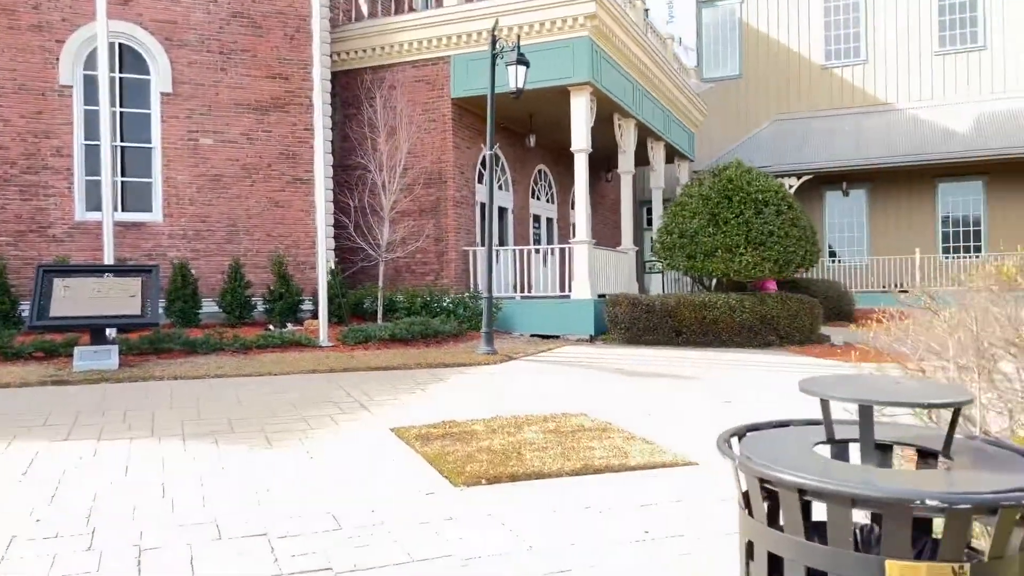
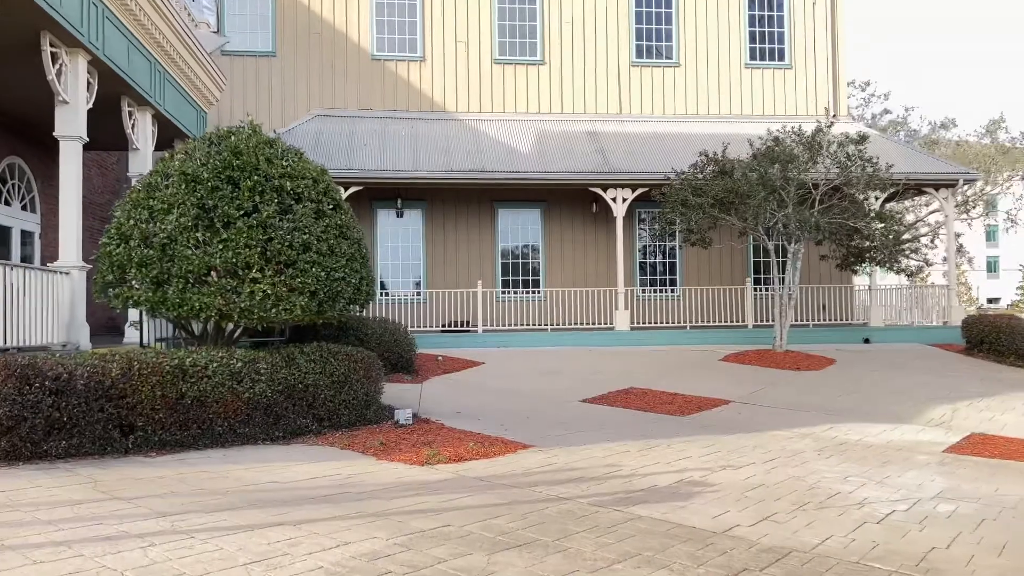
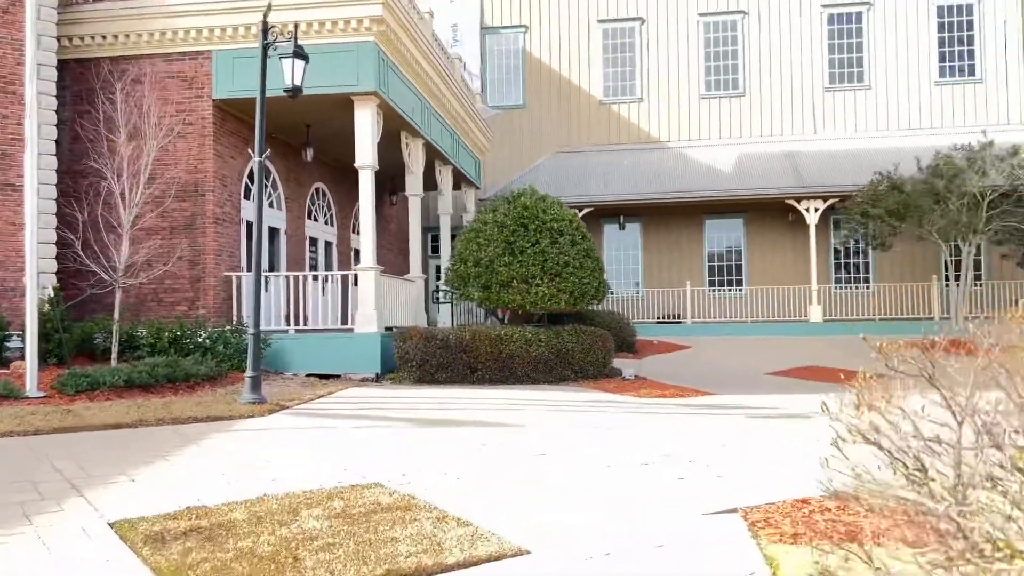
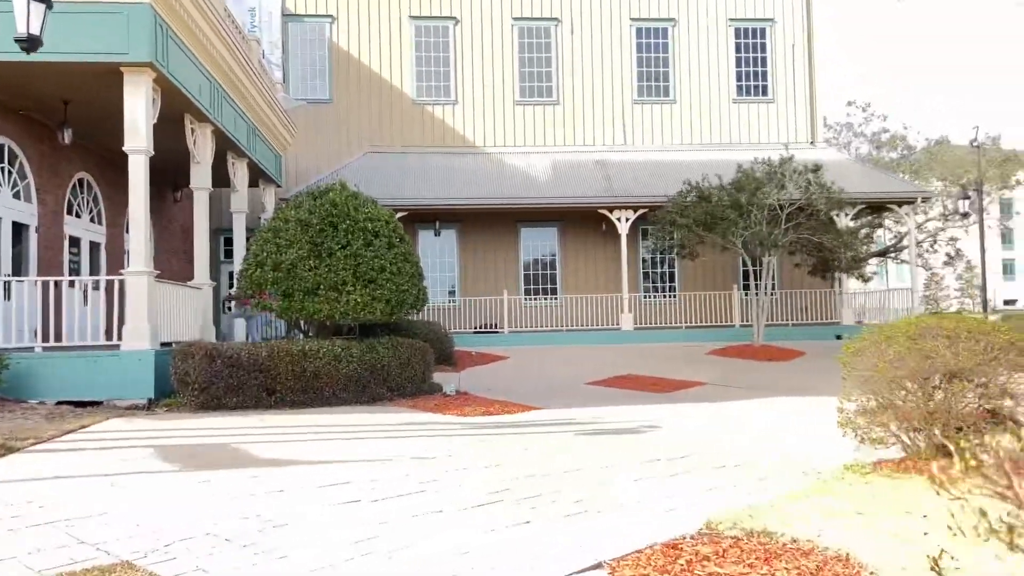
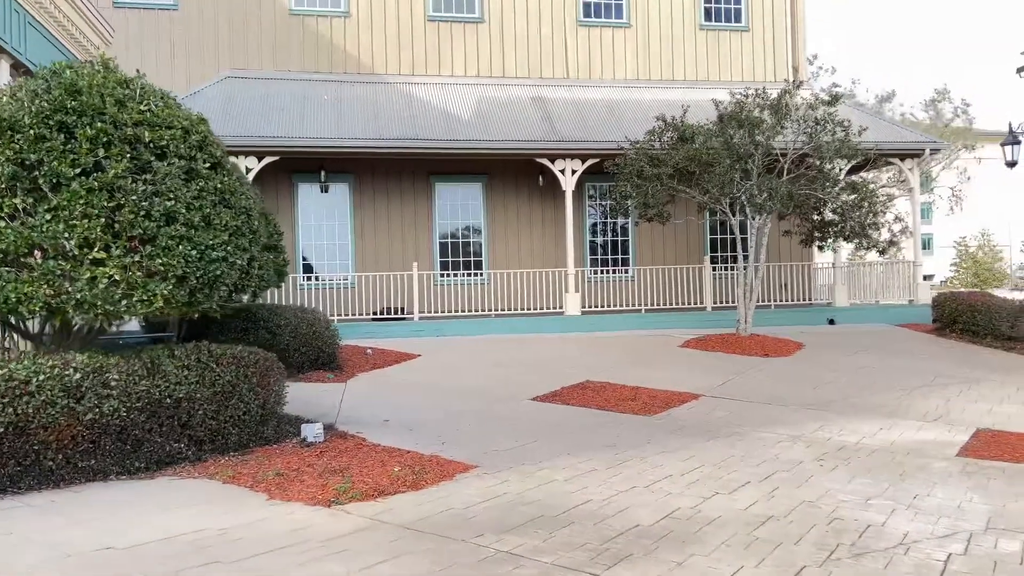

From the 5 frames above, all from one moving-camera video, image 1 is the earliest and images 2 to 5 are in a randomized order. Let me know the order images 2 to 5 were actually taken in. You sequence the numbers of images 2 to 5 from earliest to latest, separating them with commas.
3, 4, 2, 5
